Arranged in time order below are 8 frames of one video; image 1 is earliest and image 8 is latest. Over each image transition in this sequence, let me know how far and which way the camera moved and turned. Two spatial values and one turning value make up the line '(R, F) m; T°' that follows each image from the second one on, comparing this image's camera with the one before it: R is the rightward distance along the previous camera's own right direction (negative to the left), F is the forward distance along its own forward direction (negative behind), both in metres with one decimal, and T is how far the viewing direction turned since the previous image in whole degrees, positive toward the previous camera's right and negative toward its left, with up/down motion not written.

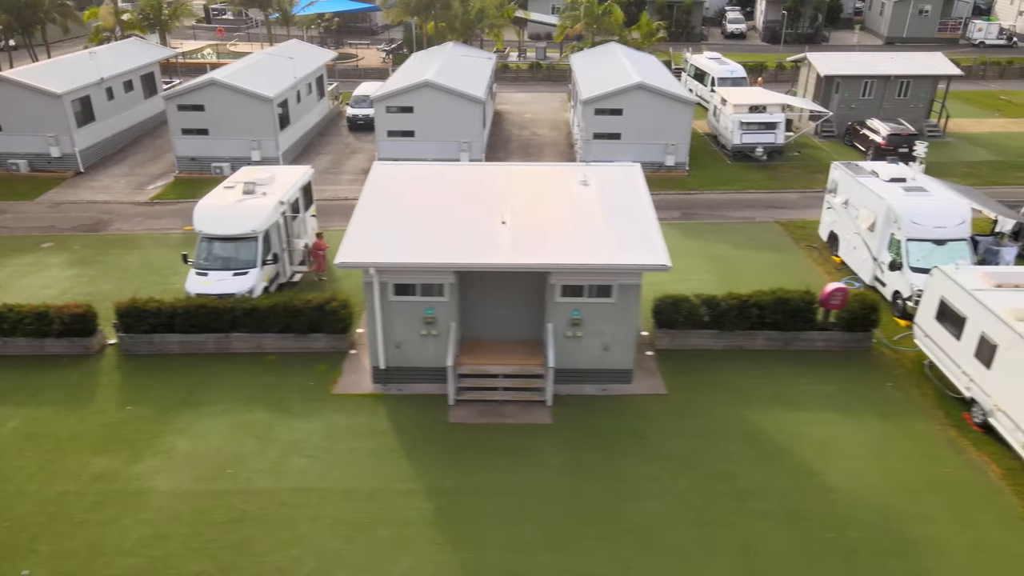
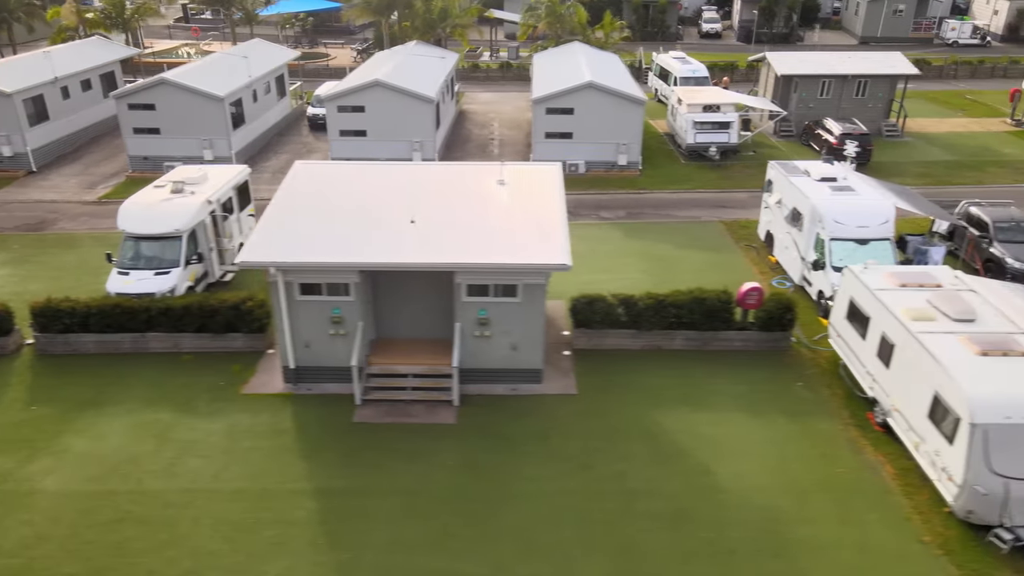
(+1.4, 0.0) m; 0°
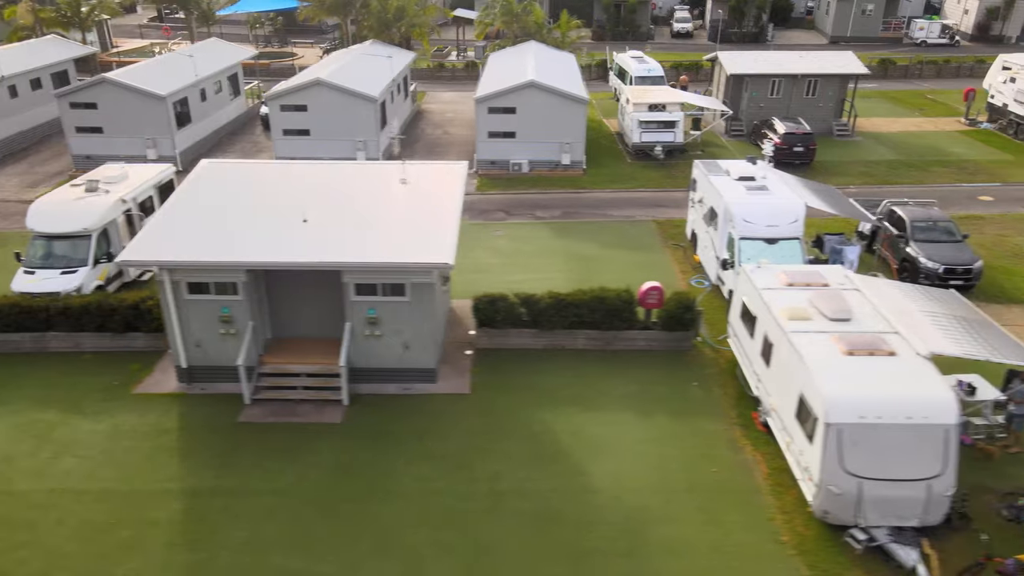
(+1.7, +0.1) m; 0°
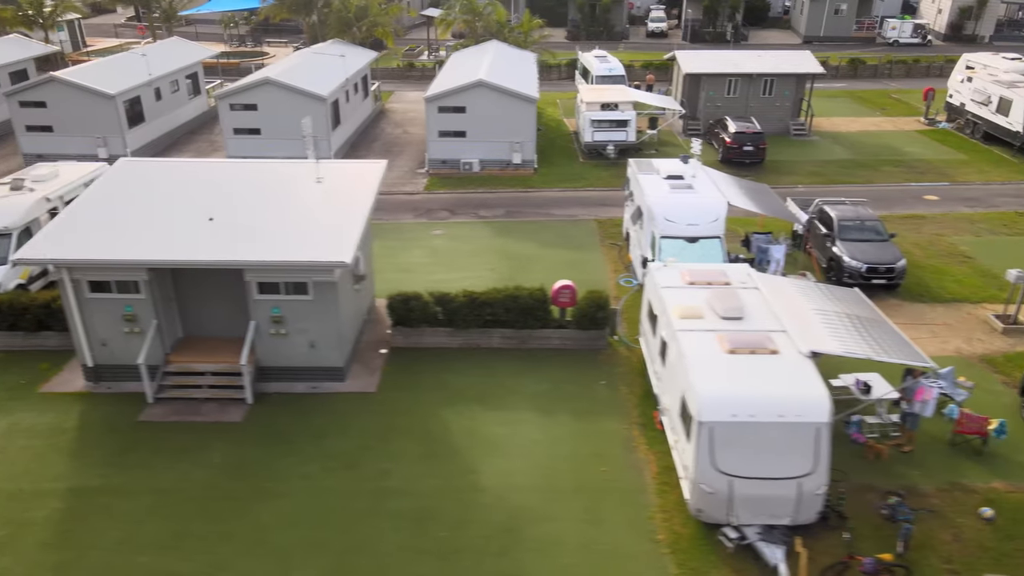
(+1.5, 0.0) m; 0°
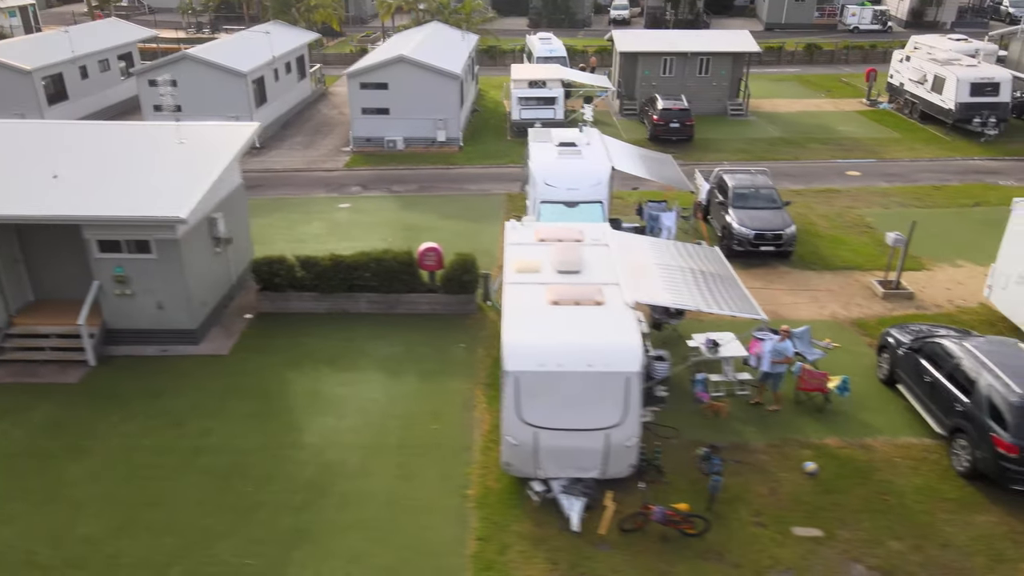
(+2.2, +0.4) m; 0°
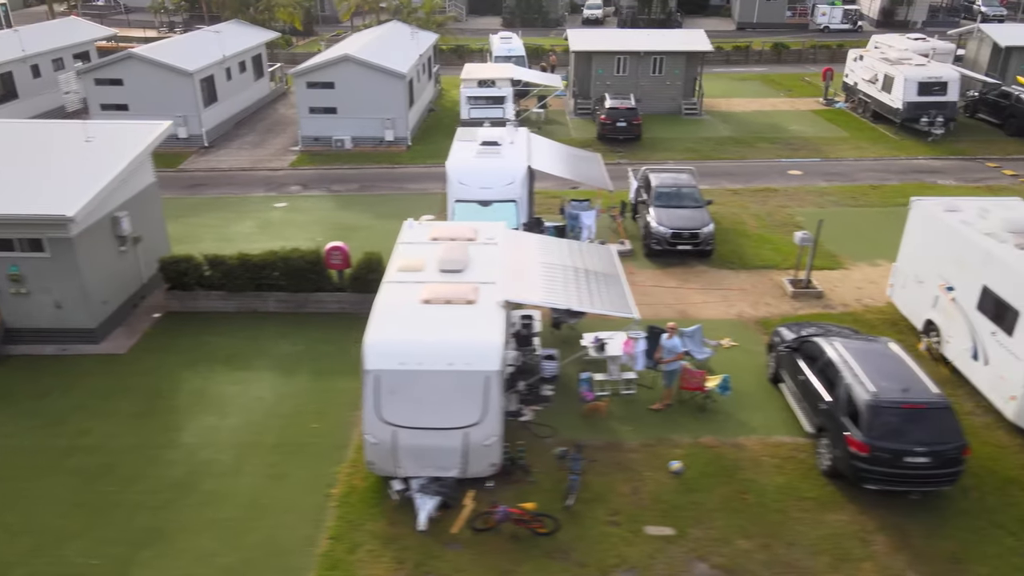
(+1.5, 0.0) m; 0°
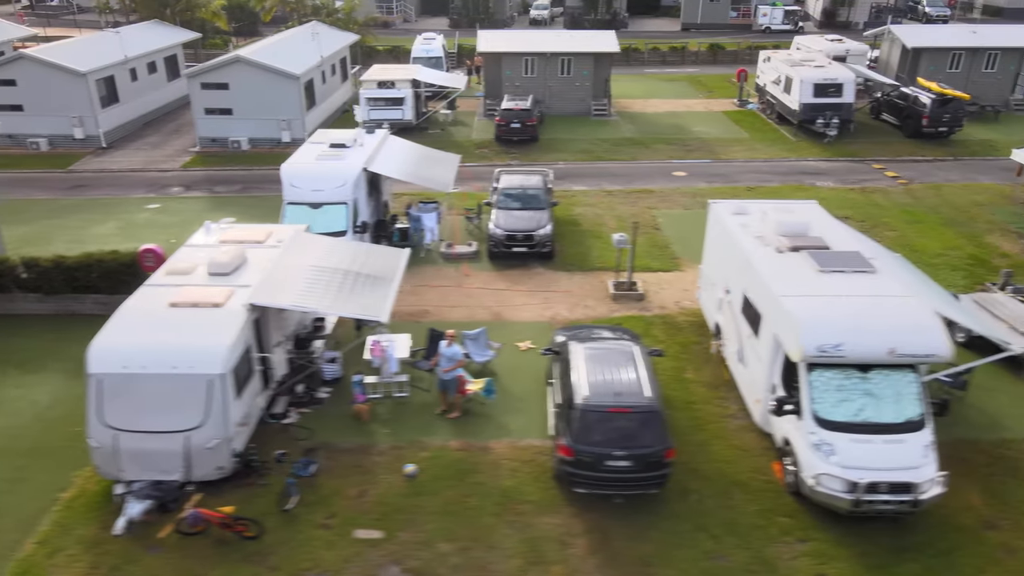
(+3.0, 0.0) m; 0°
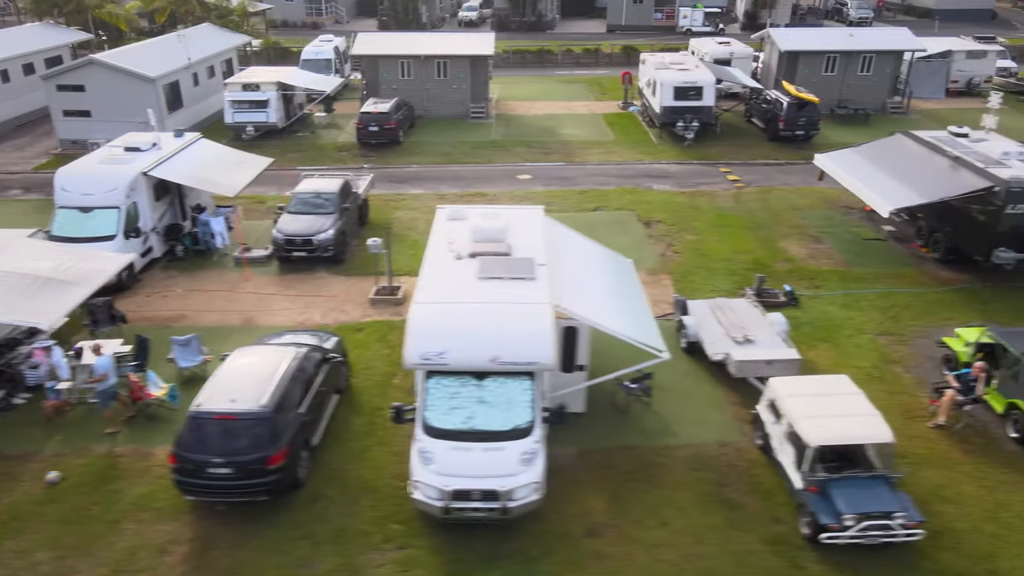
(+4.0, 0.0) m; 0°
